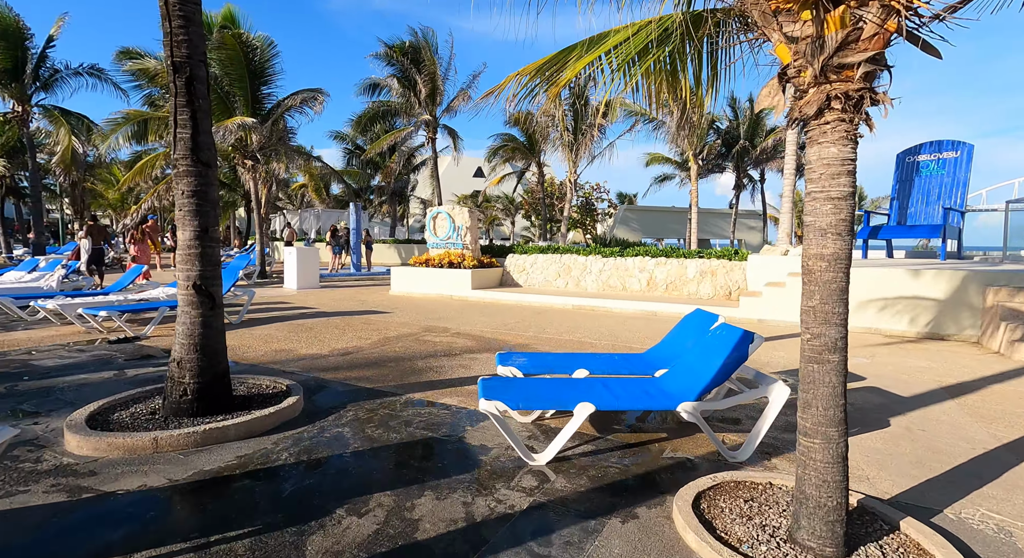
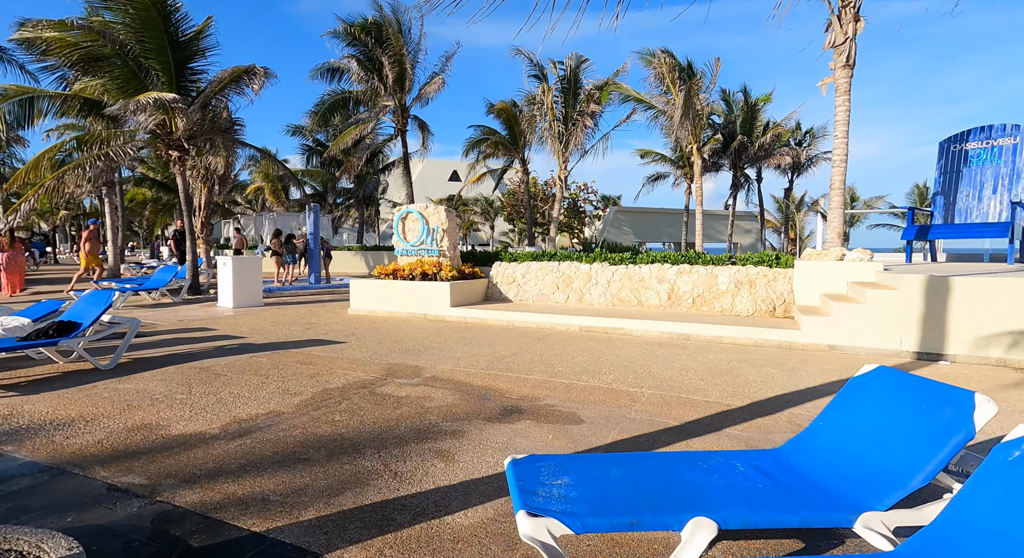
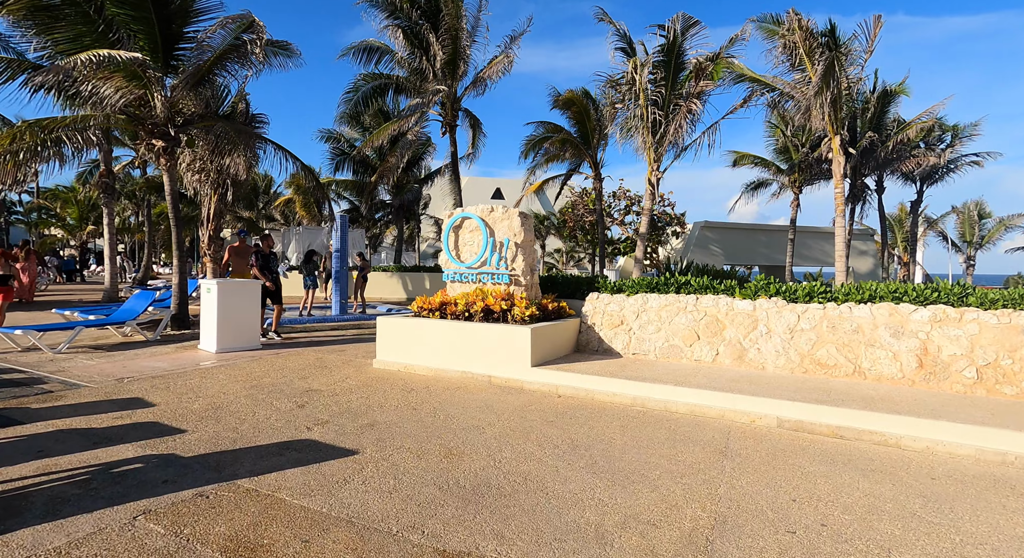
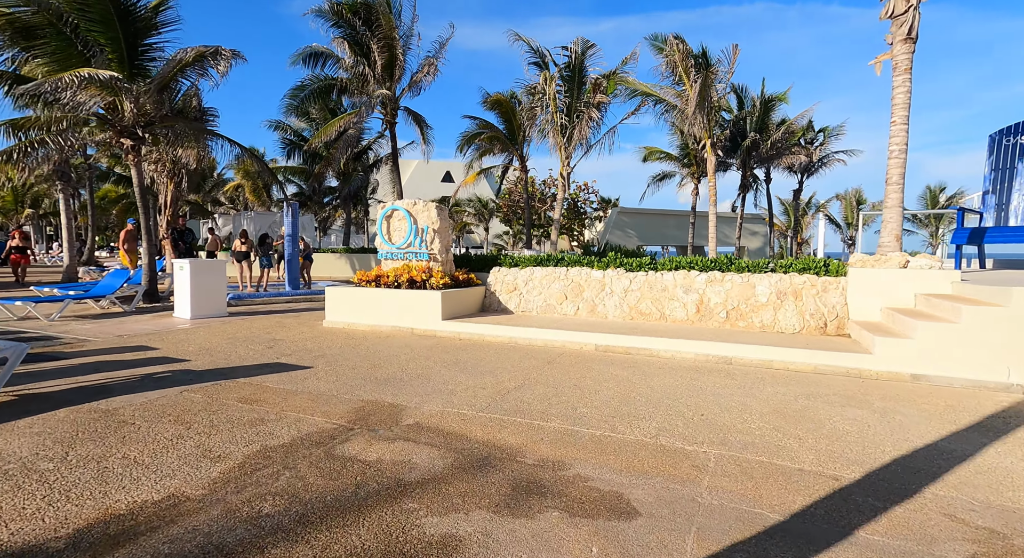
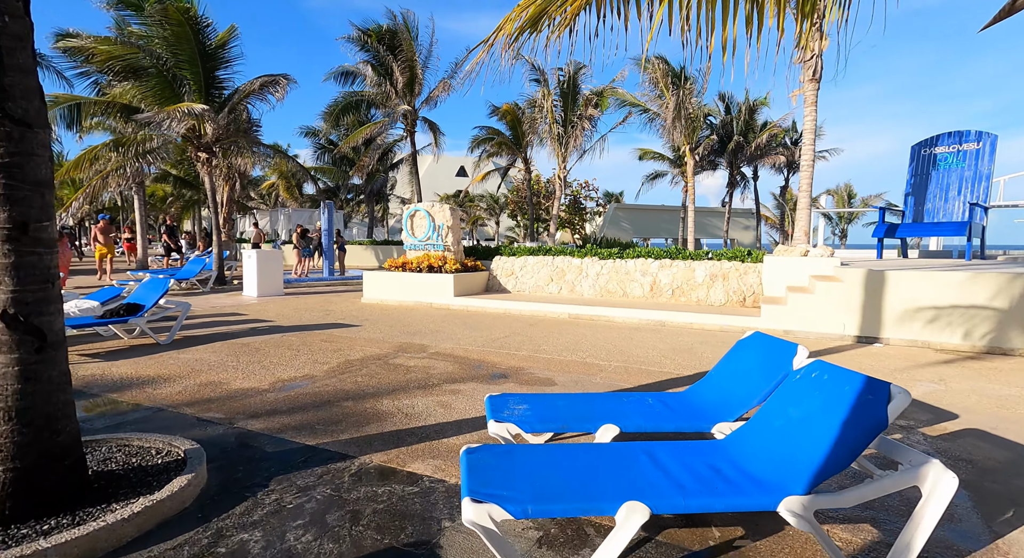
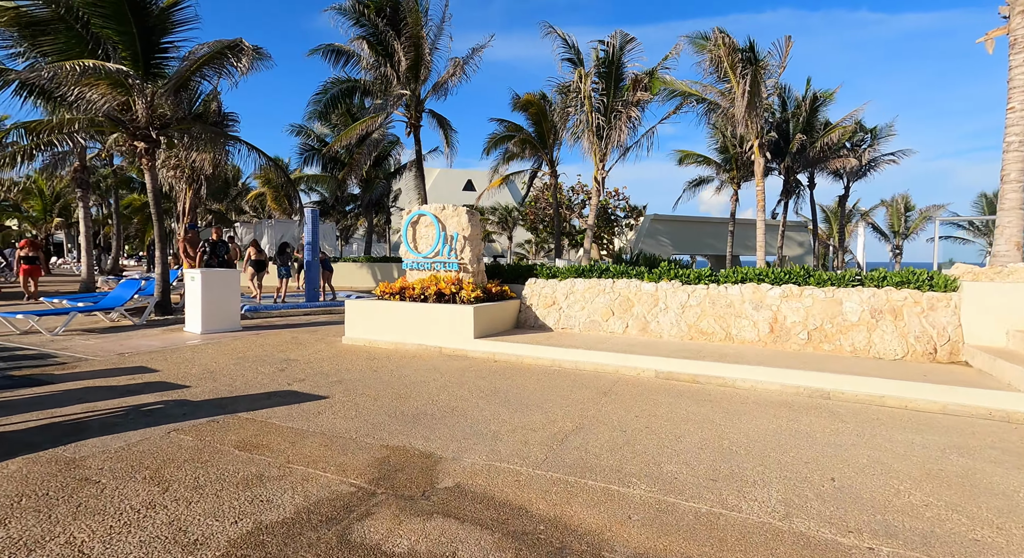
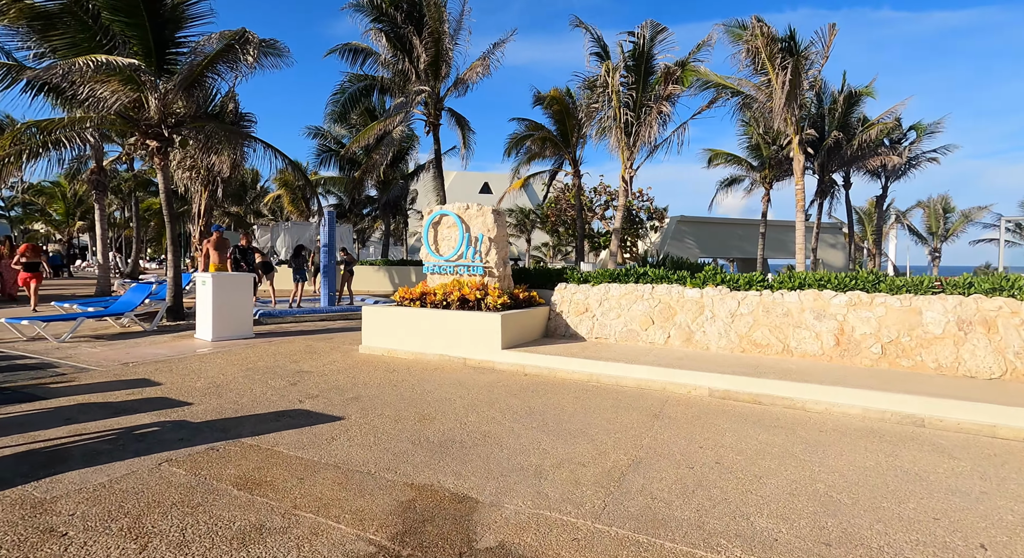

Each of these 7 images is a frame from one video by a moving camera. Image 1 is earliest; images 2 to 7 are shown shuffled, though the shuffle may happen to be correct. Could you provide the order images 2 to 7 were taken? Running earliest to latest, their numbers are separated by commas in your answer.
5, 2, 4, 6, 7, 3
